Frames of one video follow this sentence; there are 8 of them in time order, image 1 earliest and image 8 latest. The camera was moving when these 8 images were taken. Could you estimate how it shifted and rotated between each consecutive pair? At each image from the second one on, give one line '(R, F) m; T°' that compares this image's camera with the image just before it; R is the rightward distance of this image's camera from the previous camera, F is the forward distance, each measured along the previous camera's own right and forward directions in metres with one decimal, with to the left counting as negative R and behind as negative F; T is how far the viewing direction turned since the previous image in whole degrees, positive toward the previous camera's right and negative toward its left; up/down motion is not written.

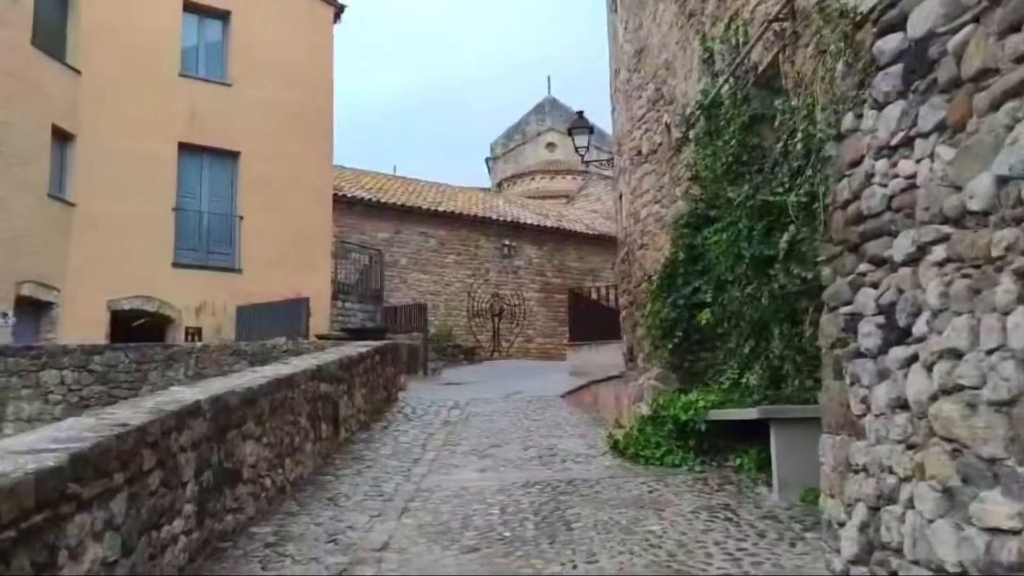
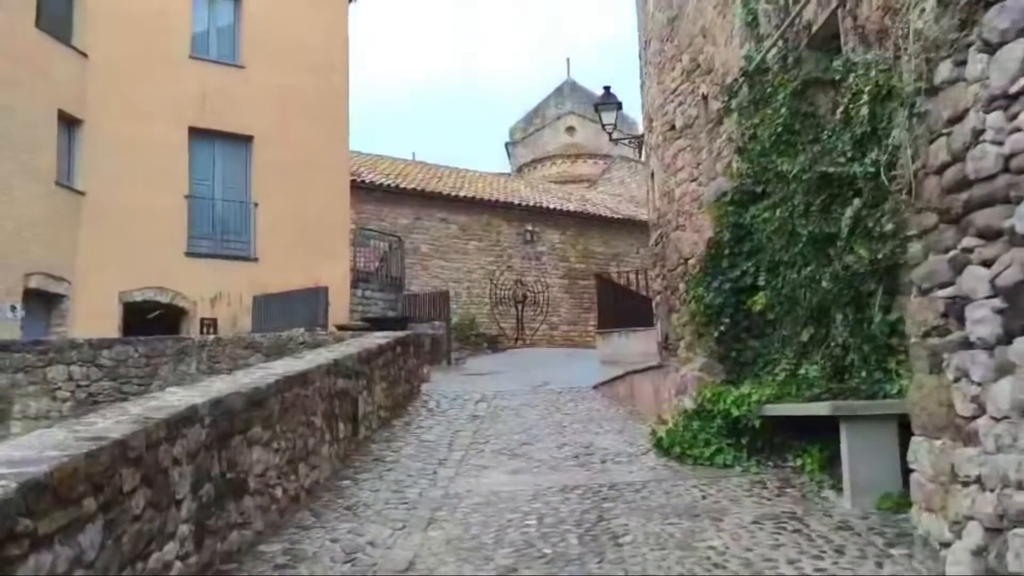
(-0.1, +0.5) m; -1°
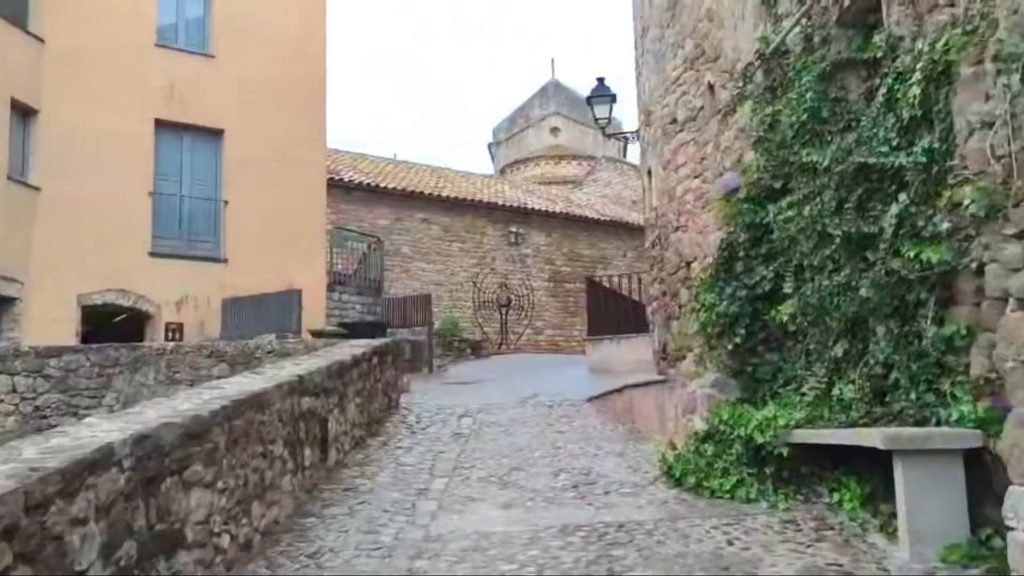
(-0.1, +0.7) m; +1°
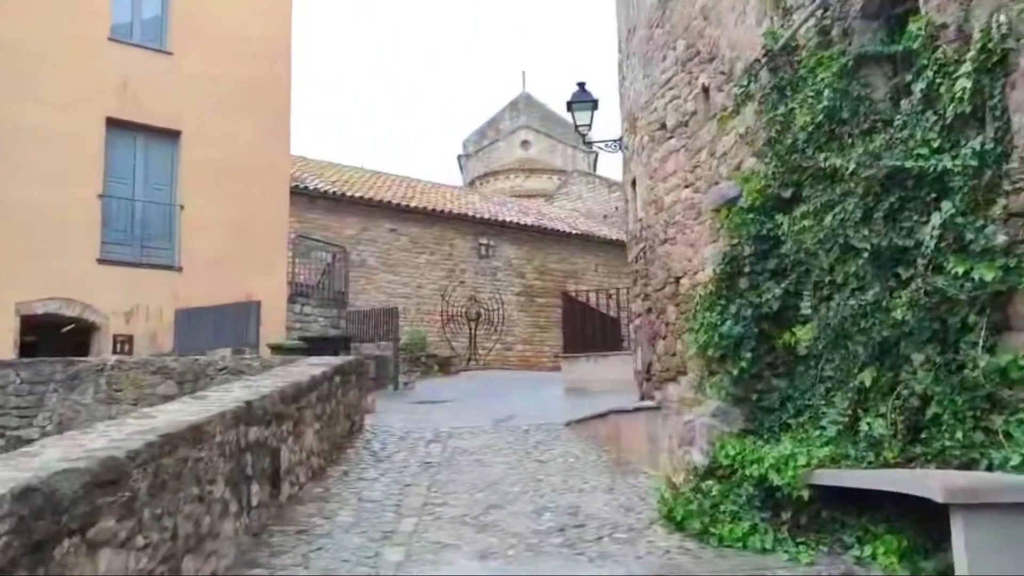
(-0.1, +0.6) m; +2°
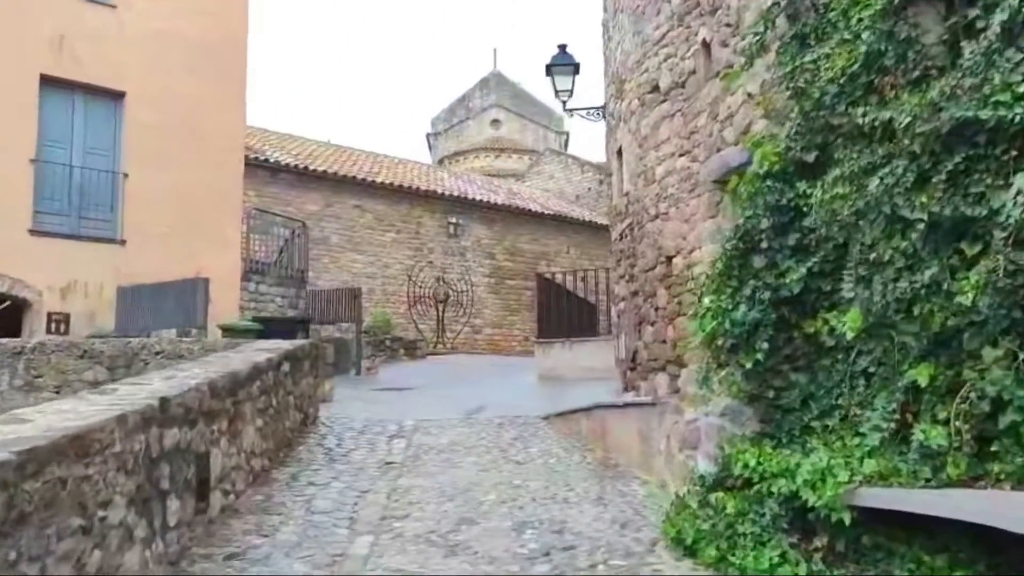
(0.0, +0.8) m; +2°
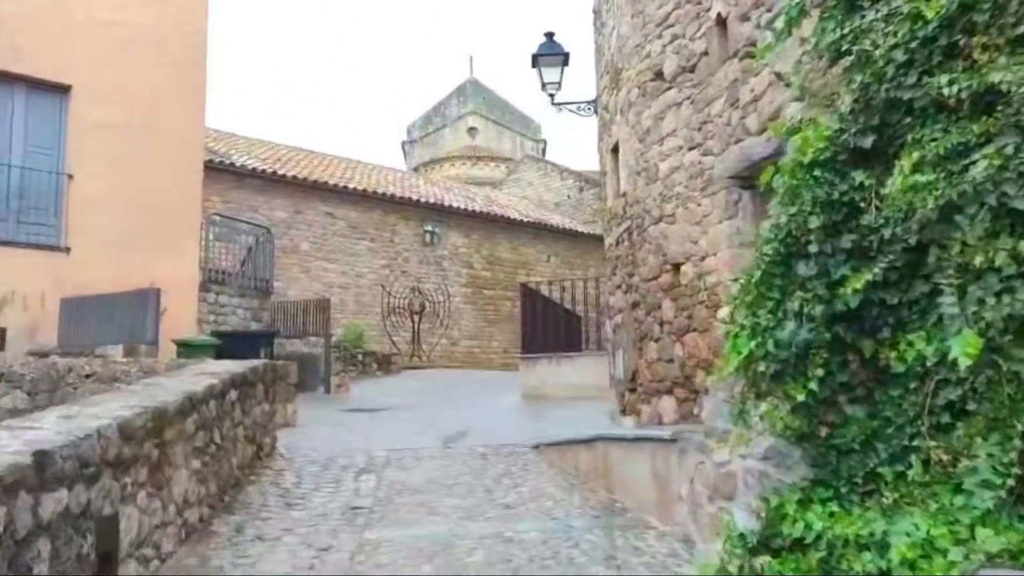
(-0.1, +0.9) m; +2°
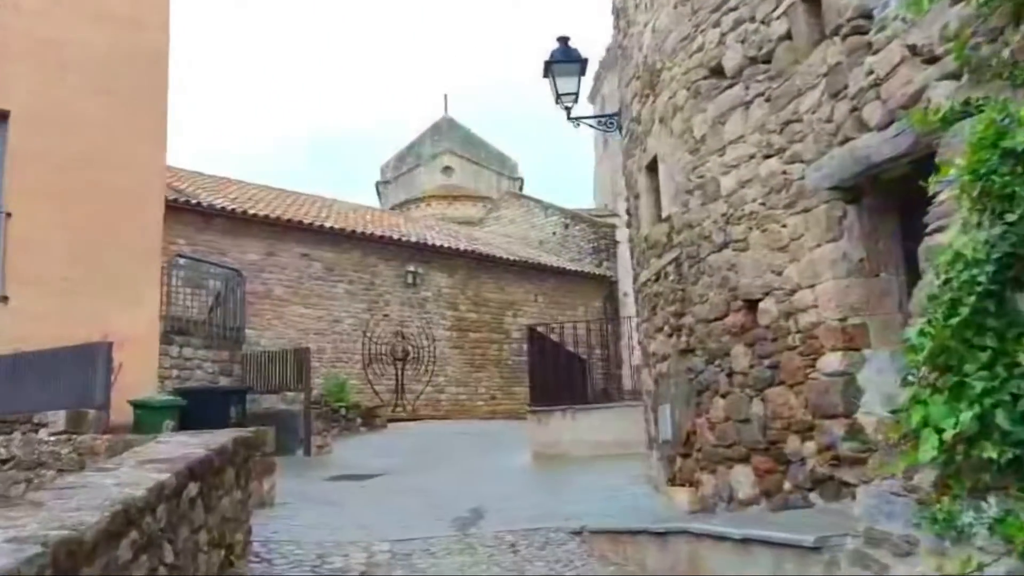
(-0.3, +1.3) m; +2°
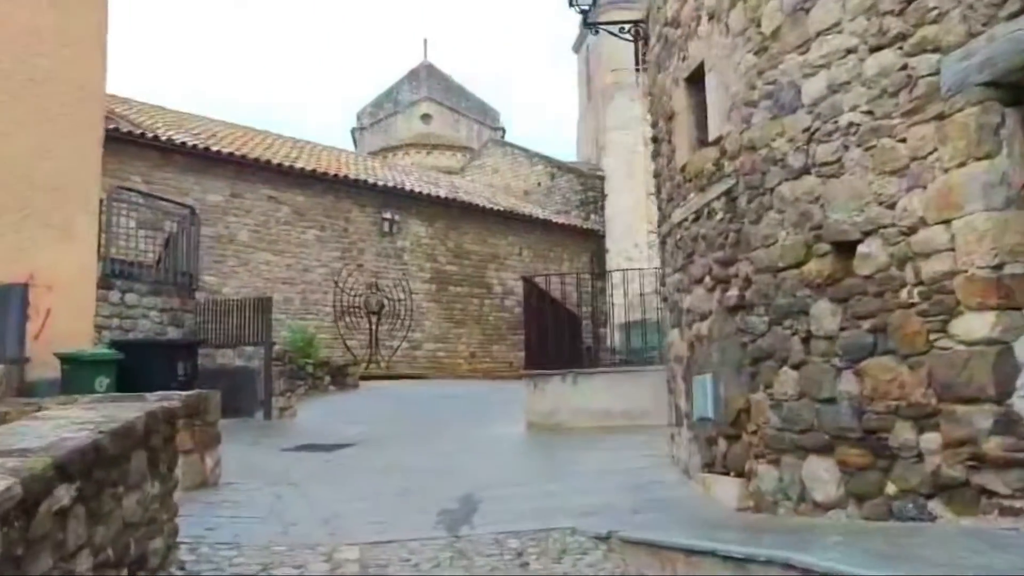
(-0.2, +1.3) m; +2°
